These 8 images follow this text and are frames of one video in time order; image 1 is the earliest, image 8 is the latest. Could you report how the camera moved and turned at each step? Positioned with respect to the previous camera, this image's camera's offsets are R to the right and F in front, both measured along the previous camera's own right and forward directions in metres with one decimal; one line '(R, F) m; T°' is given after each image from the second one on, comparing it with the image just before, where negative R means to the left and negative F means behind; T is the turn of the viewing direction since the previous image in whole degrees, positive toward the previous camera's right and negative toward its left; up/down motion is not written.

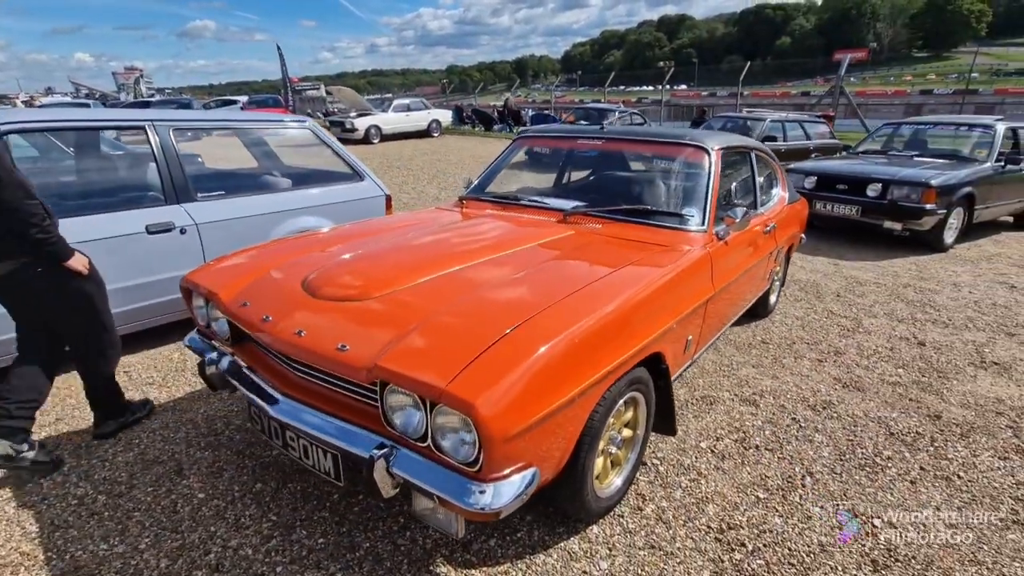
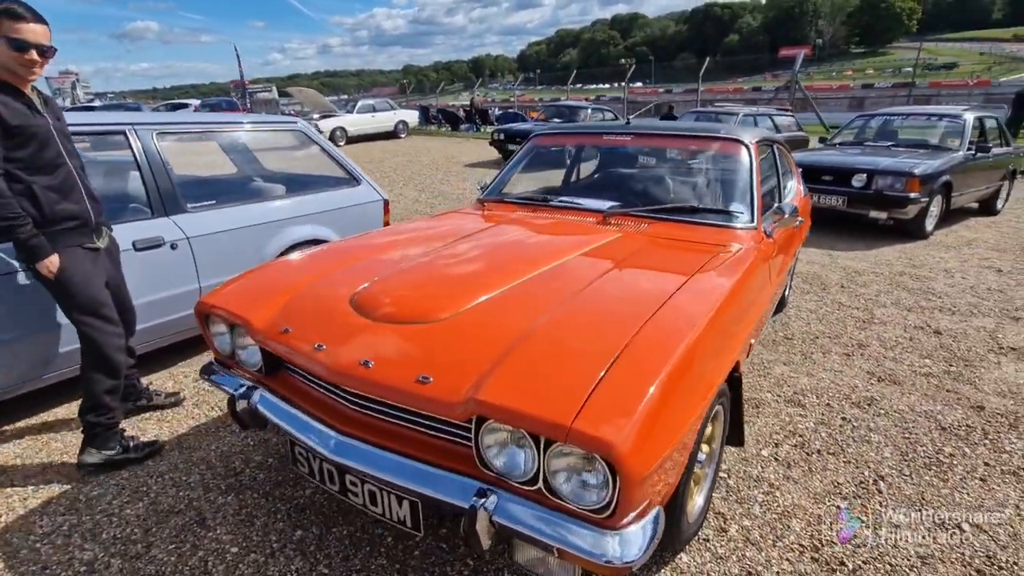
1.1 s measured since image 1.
(-0.4, +0.2) m; +4°
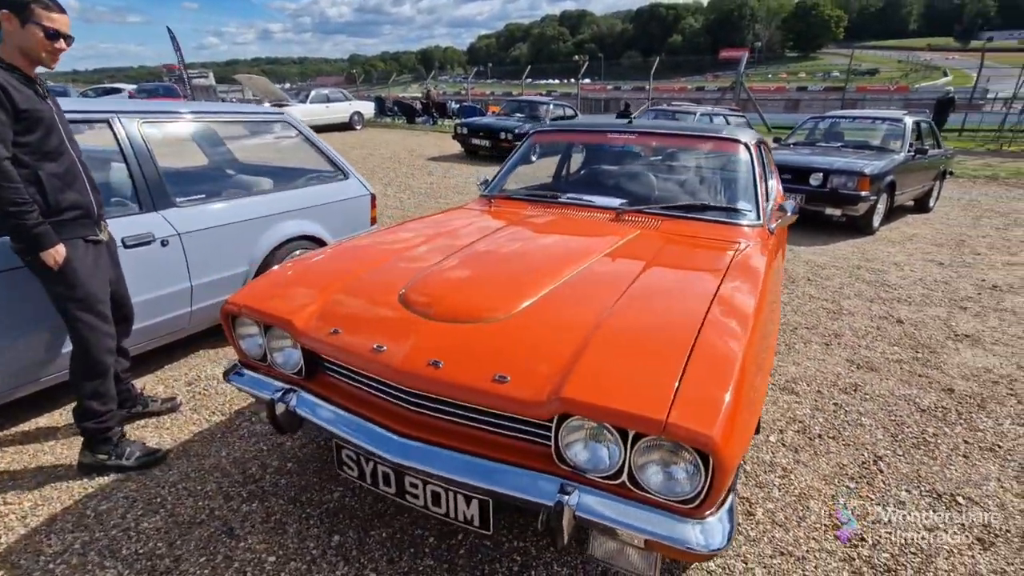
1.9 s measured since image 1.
(-0.4, 0.0) m; +5°
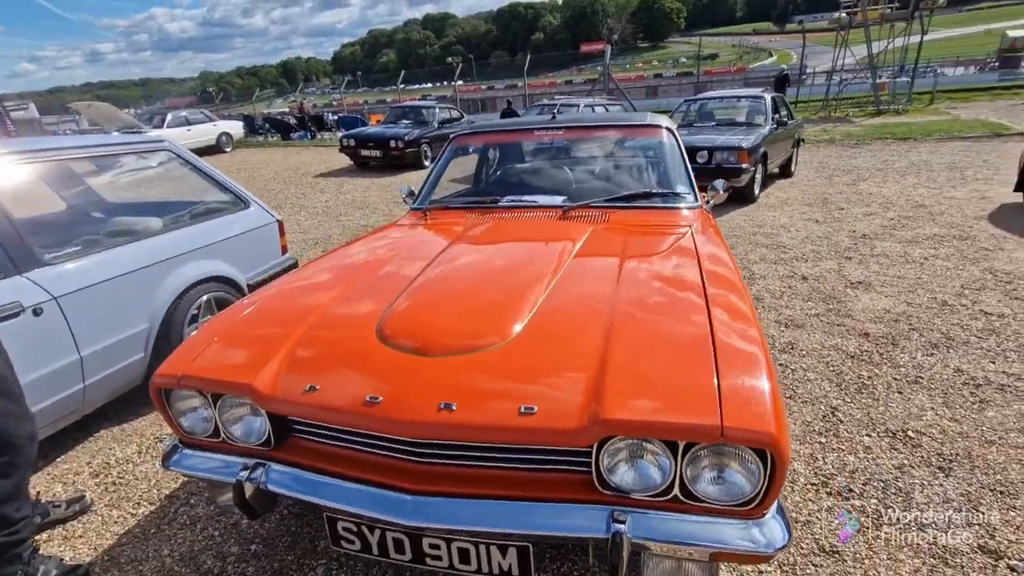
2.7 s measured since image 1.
(-0.3, +0.2) m; +11°
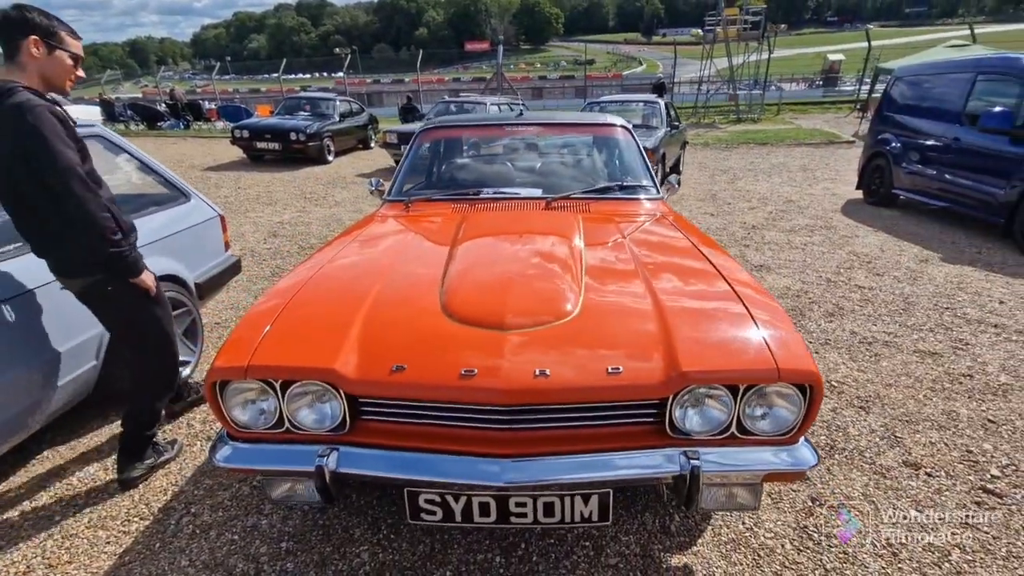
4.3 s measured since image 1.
(-0.6, -0.1) m; +12°
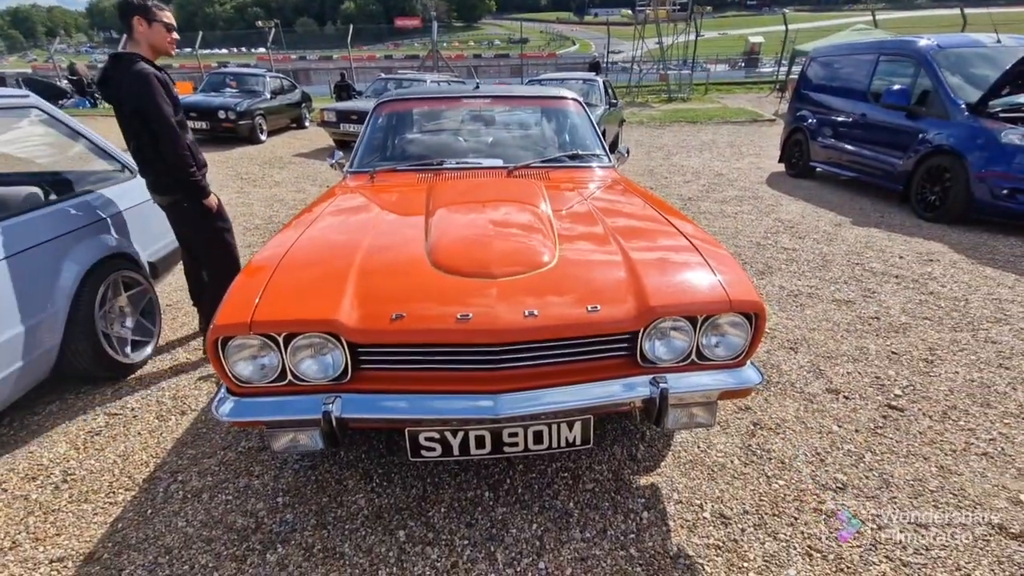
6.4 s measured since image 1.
(-0.2, -0.2) m; +6°
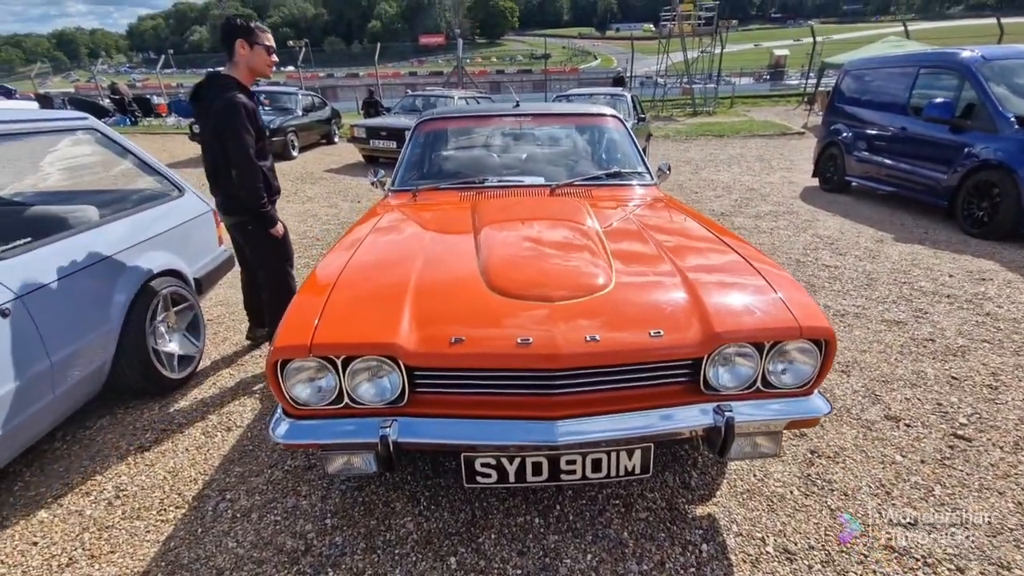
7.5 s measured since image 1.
(-0.1, 0.0) m; -2°
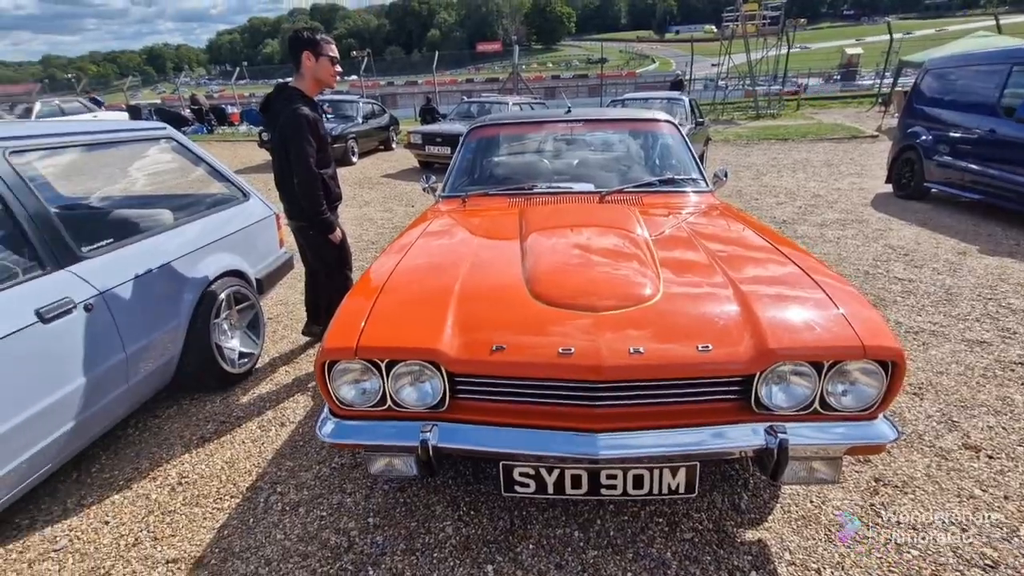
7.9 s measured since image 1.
(0.0, 0.0) m; -6°
